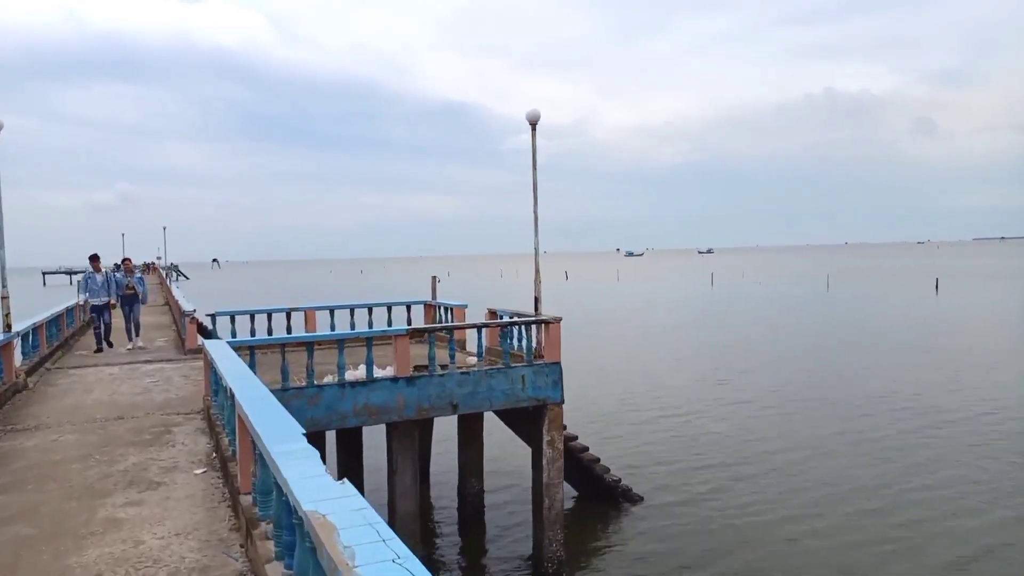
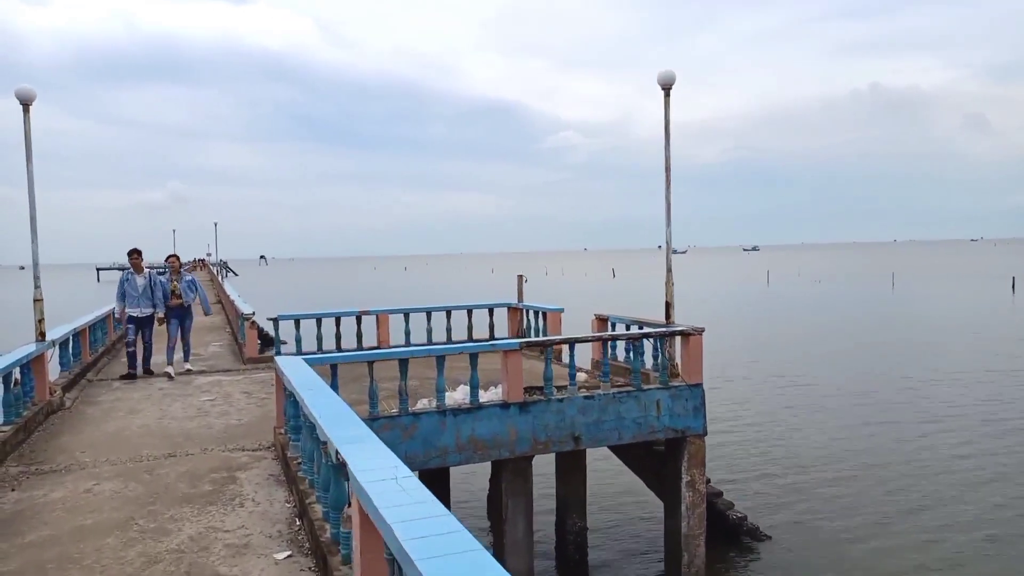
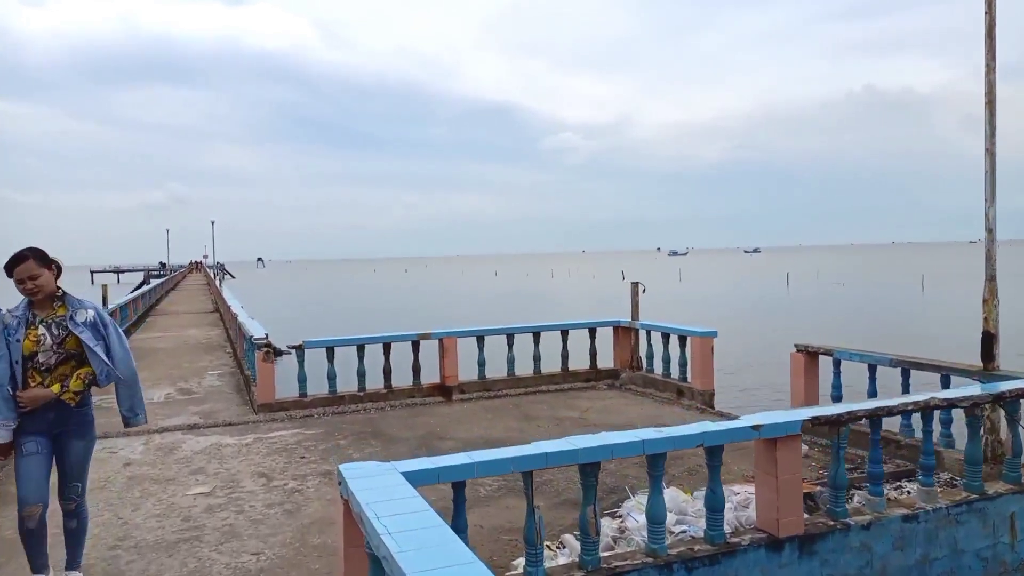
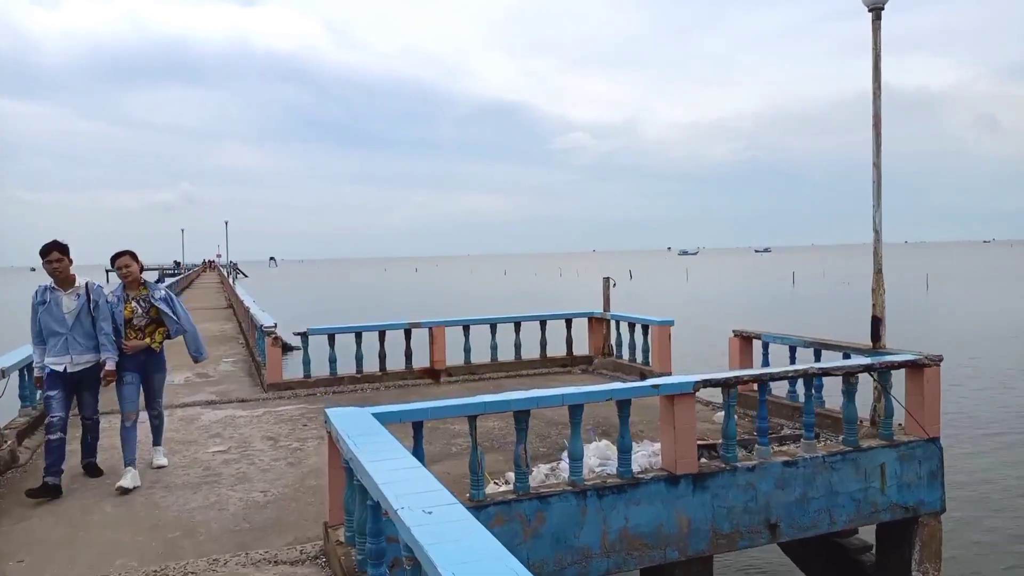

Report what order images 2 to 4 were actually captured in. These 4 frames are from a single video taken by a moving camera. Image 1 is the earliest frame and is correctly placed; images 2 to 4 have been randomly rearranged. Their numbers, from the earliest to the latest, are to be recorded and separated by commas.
2, 4, 3
